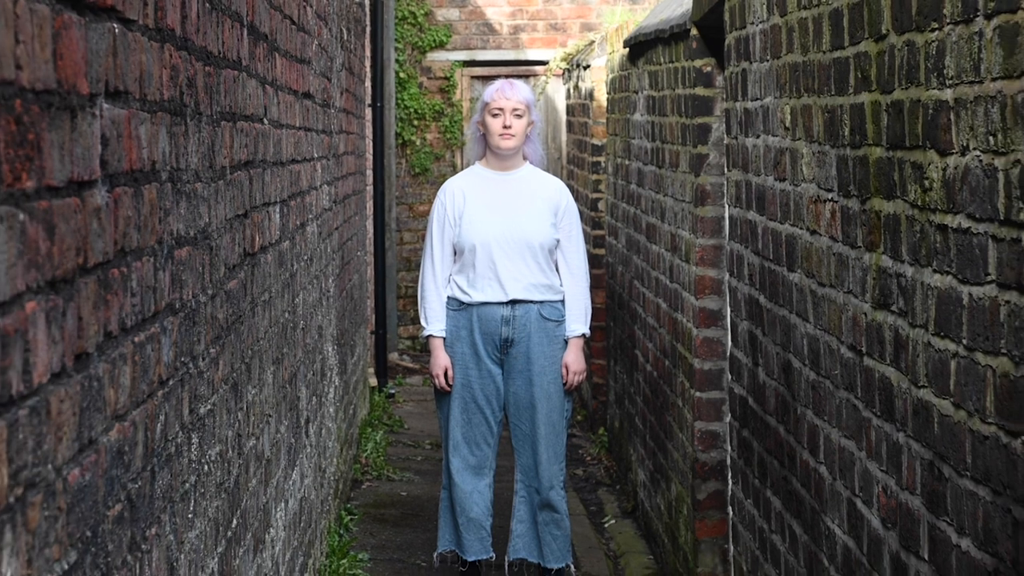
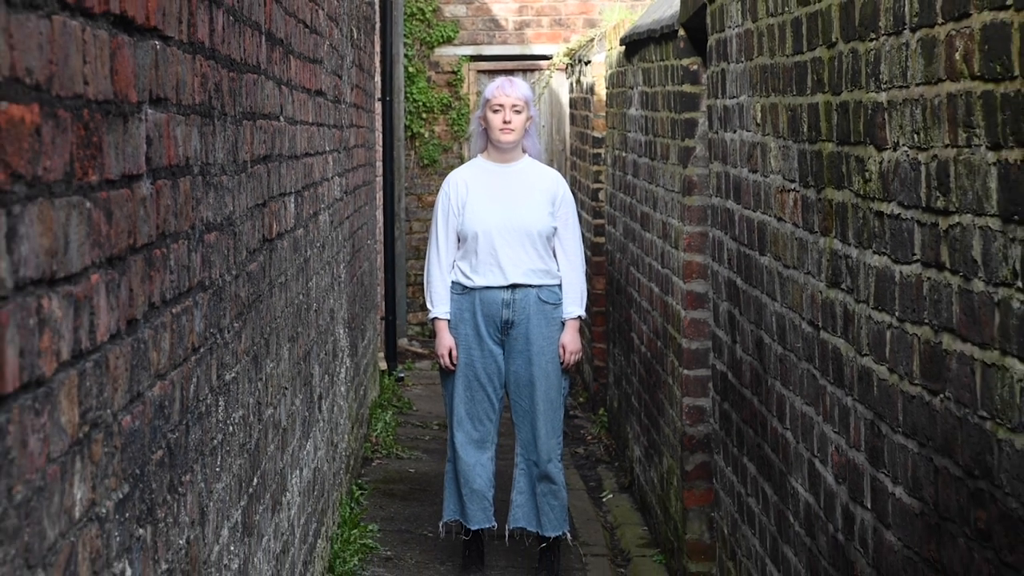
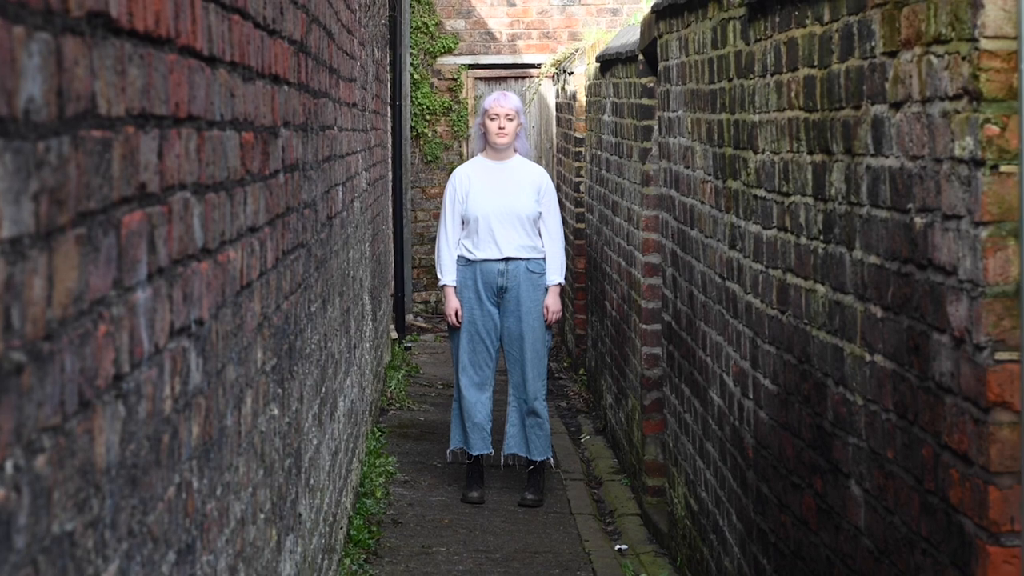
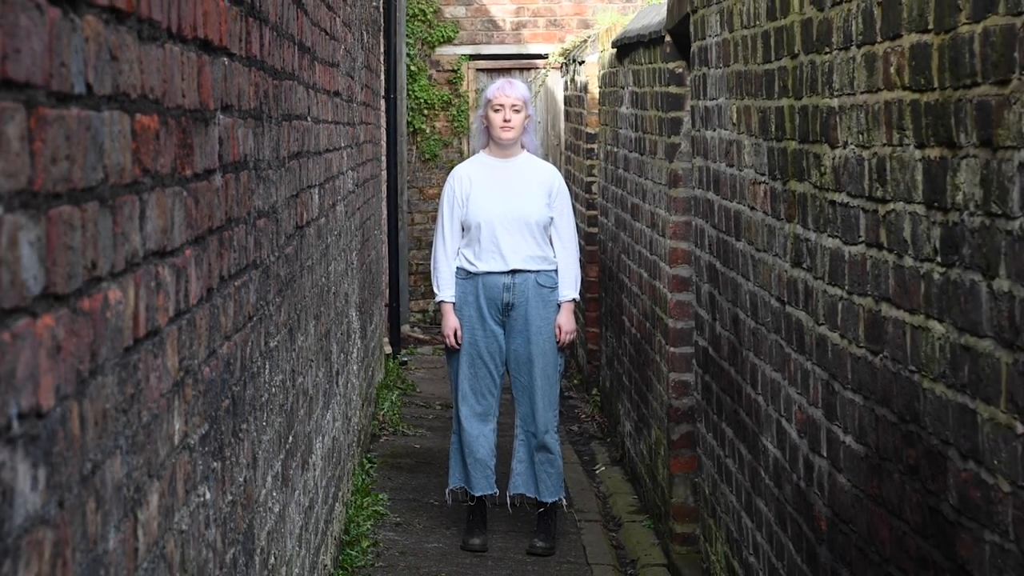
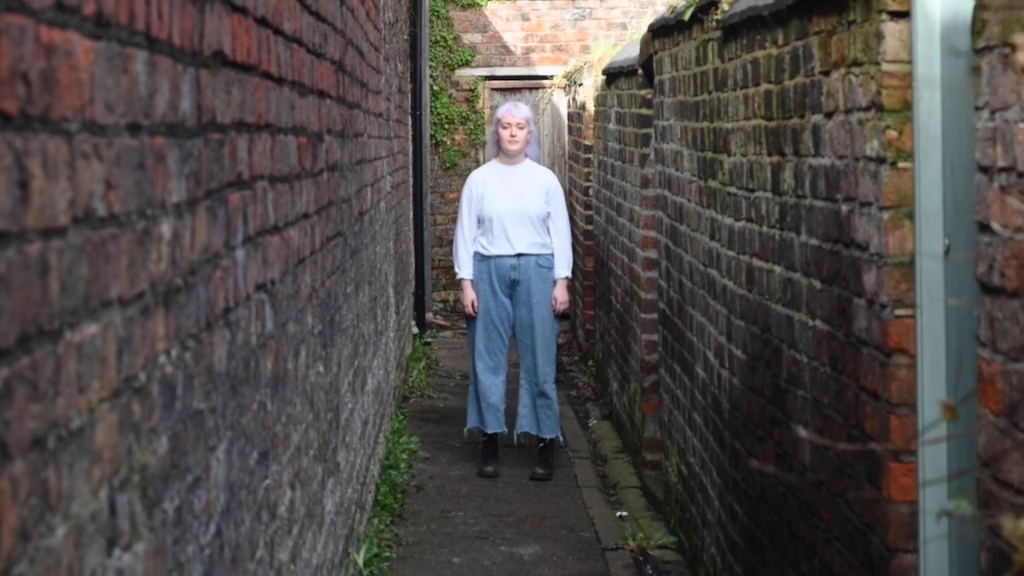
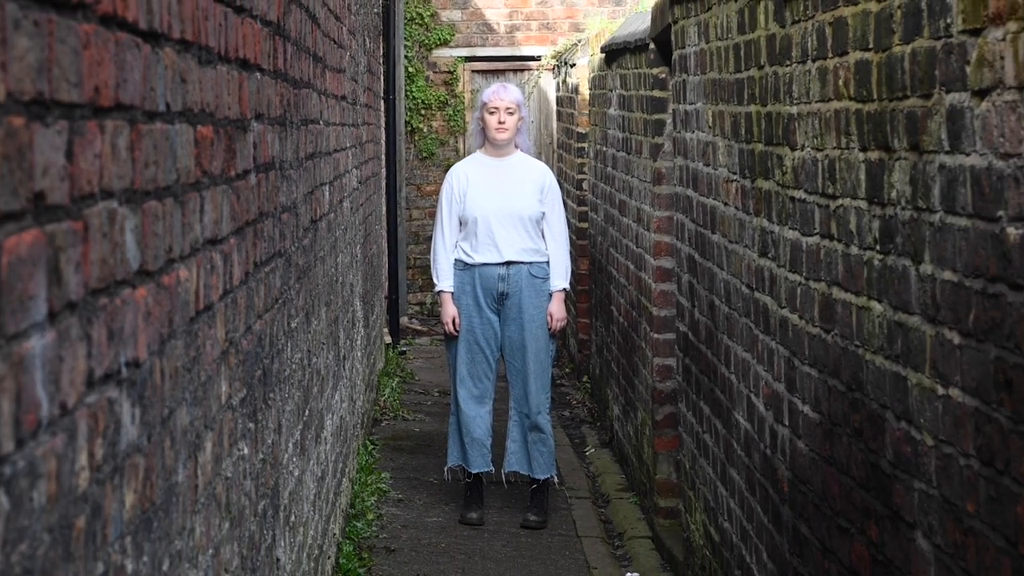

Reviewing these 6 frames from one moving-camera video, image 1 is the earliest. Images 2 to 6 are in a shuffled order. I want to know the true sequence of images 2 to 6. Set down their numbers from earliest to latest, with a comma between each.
2, 4, 6, 3, 5
